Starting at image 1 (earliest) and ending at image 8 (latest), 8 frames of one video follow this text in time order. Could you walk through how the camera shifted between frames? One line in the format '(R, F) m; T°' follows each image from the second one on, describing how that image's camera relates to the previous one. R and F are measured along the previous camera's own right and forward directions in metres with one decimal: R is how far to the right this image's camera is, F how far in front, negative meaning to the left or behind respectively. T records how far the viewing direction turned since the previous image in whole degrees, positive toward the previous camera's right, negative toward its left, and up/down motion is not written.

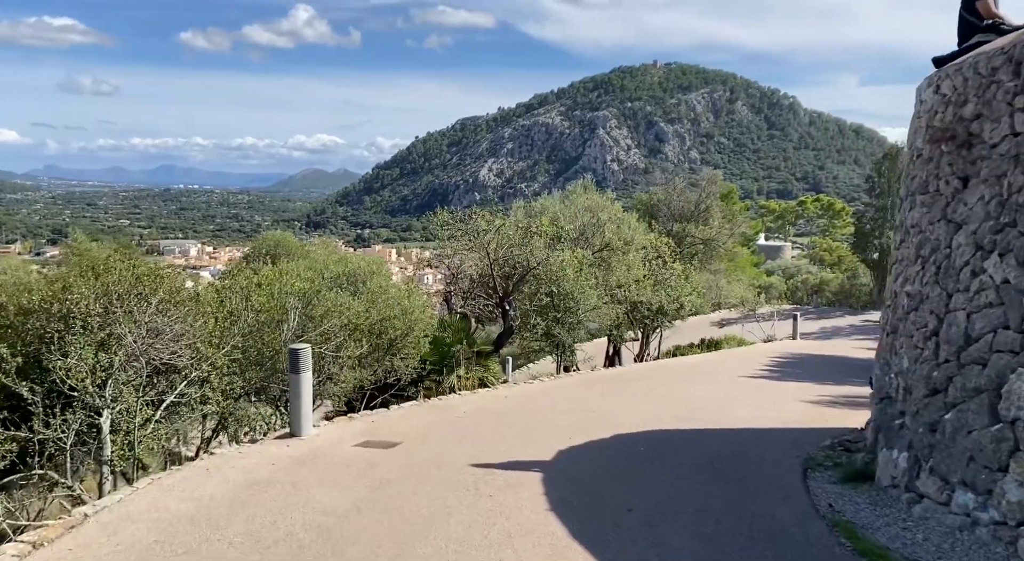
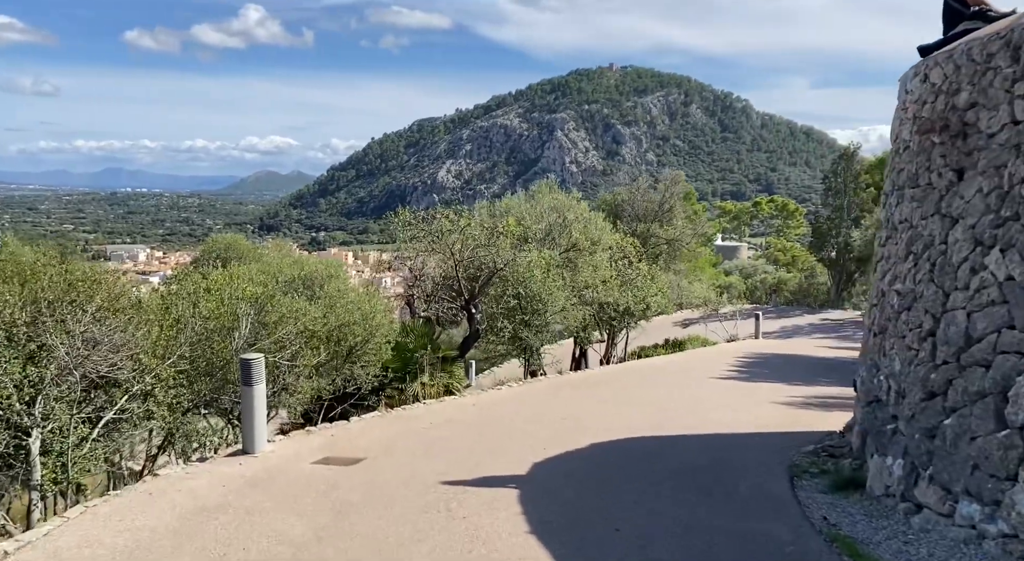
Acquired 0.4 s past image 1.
(-0.1, +0.5) m; +3°
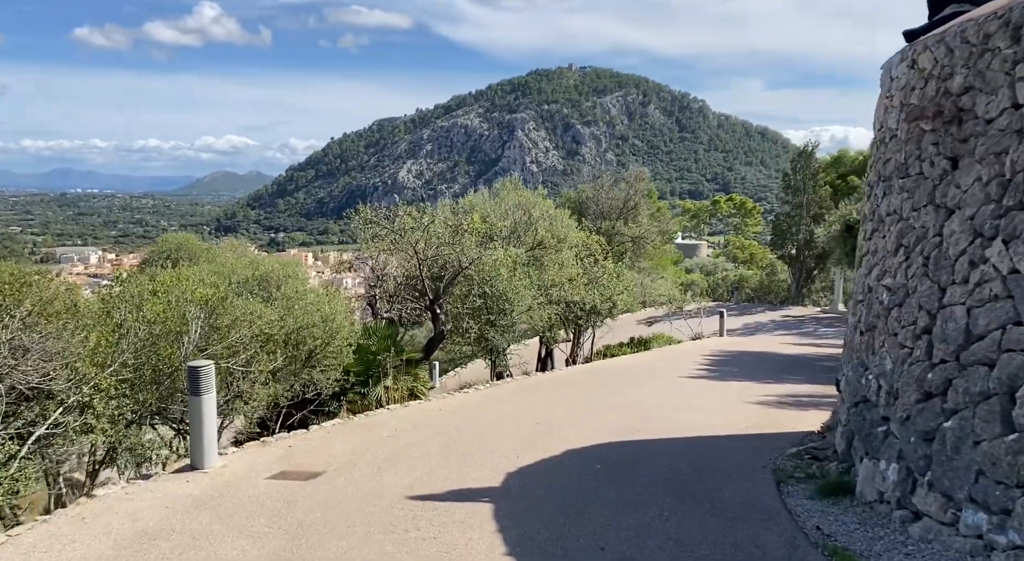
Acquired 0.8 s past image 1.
(-0.1, +0.4) m; +3°
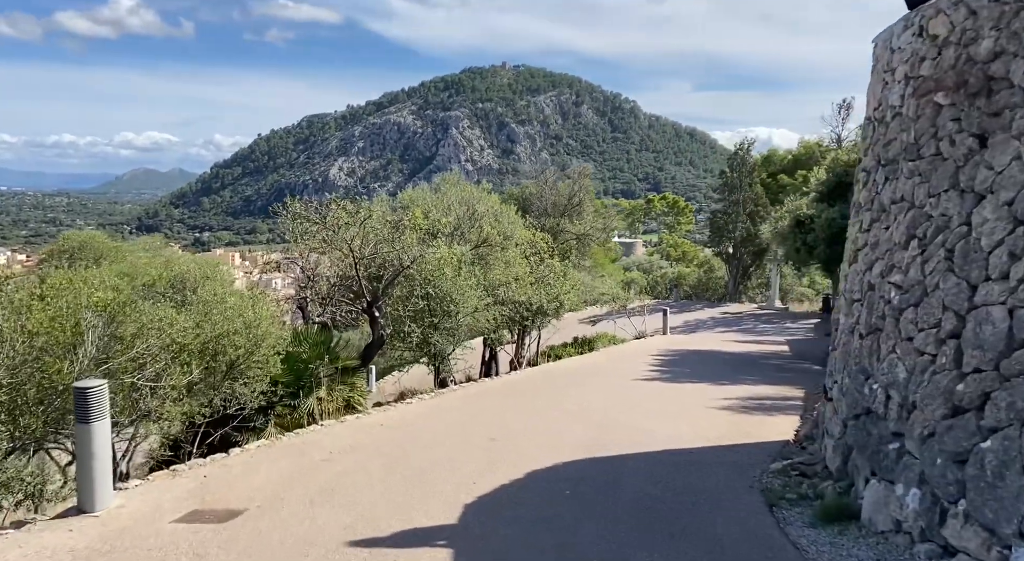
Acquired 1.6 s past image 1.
(-0.2, +1.0) m; +5°
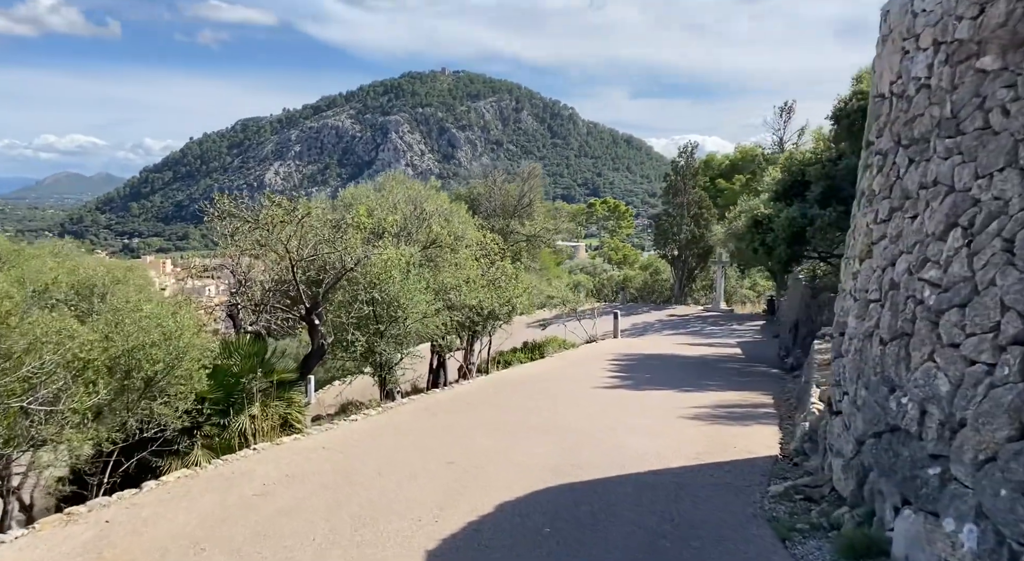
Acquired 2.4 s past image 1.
(-0.2, +1.0) m; +4°
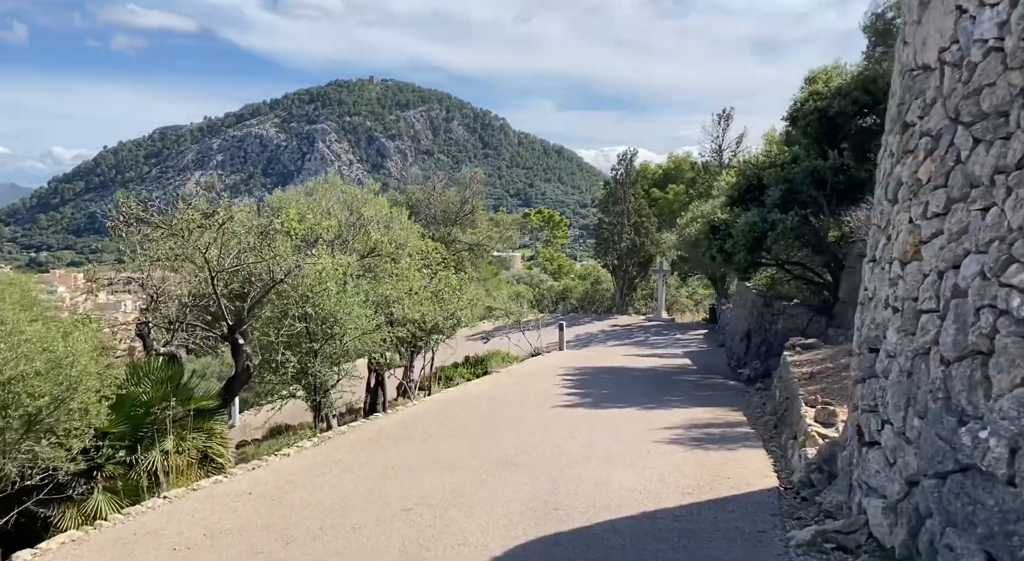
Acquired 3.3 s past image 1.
(-0.3, +1.1) m; +5°
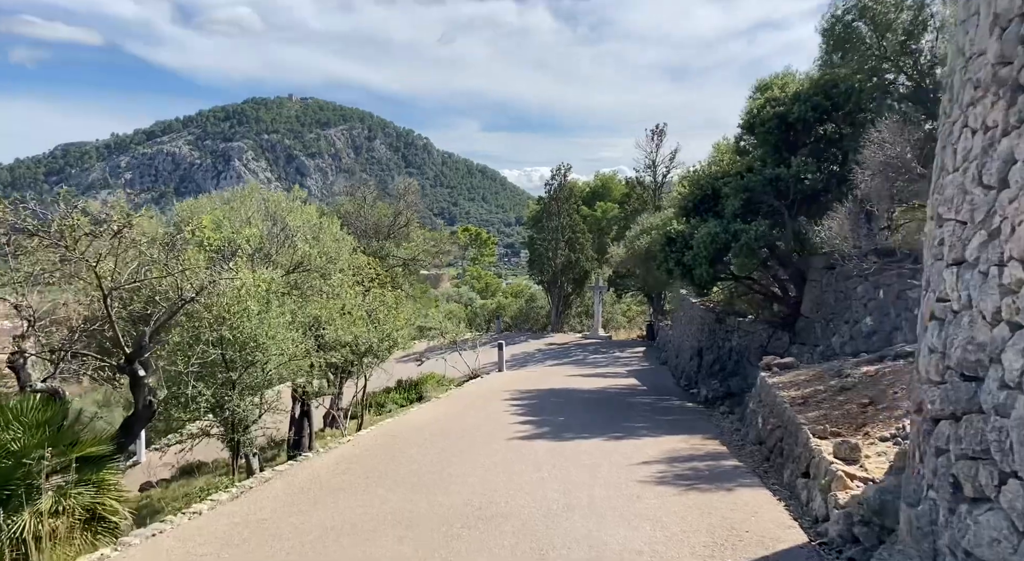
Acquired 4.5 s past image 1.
(-0.4, +1.4) m; +5°
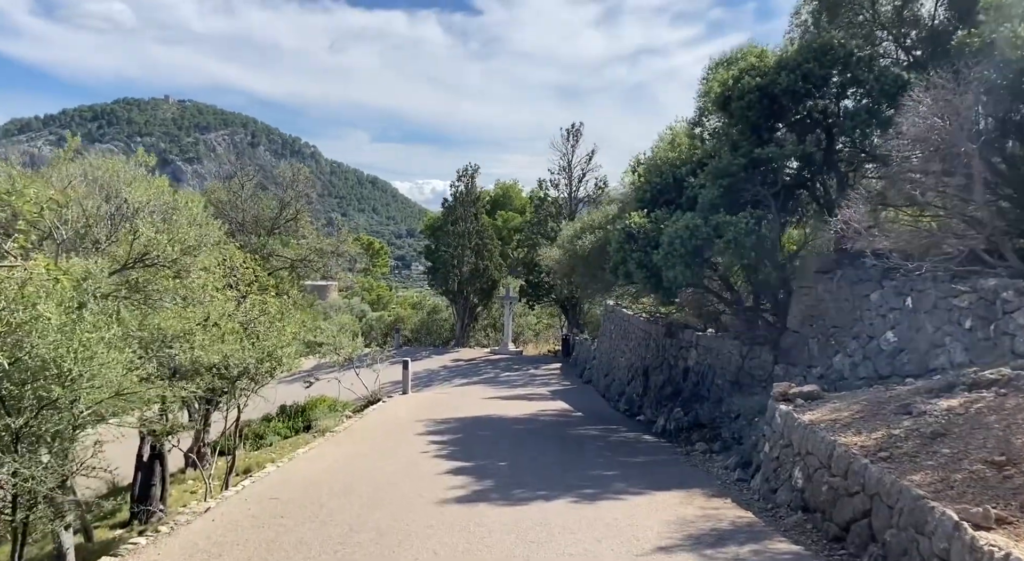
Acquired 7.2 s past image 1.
(-0.5, +3.2) m; +8°
